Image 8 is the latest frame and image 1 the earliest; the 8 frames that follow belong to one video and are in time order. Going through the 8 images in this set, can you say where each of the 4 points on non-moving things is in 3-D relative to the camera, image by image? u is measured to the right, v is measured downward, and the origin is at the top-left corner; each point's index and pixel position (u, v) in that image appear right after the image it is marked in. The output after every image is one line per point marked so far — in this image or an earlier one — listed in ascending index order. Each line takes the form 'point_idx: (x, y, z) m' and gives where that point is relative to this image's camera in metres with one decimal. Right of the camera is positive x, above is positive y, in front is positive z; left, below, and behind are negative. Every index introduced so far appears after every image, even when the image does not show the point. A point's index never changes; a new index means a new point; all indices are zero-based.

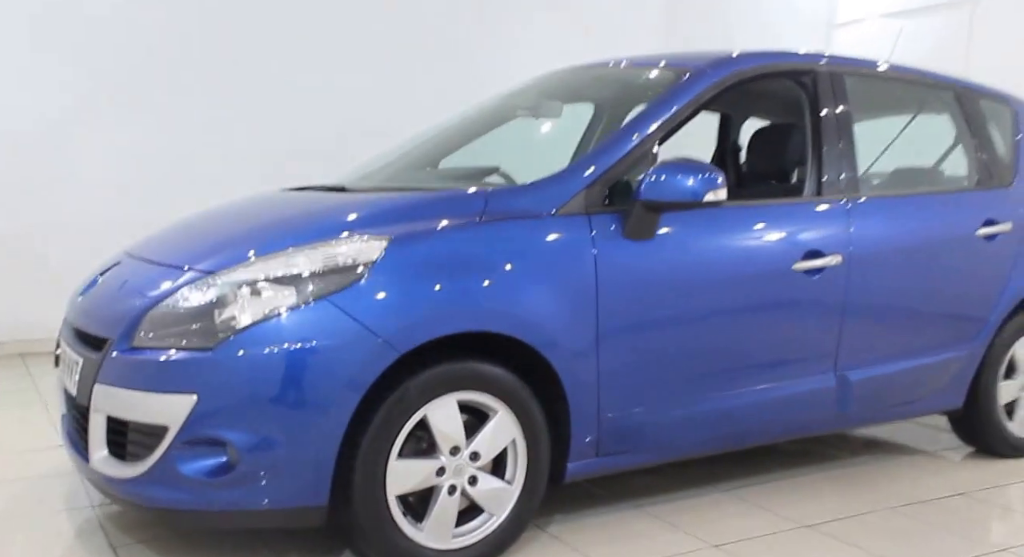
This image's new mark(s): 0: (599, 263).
0: (+0.2, 0.0, +2.3) m
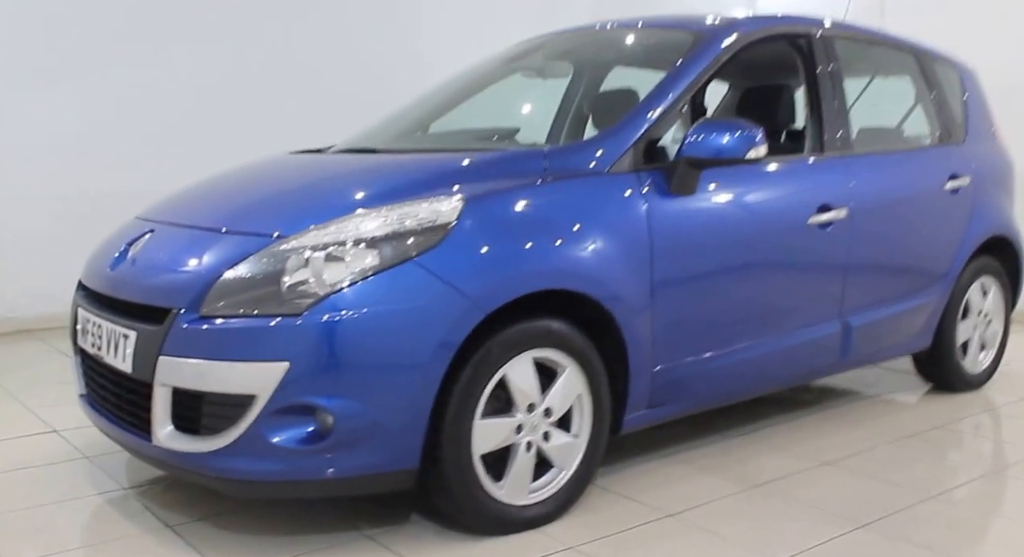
0: (+0.3, +0.1, +2.4) m
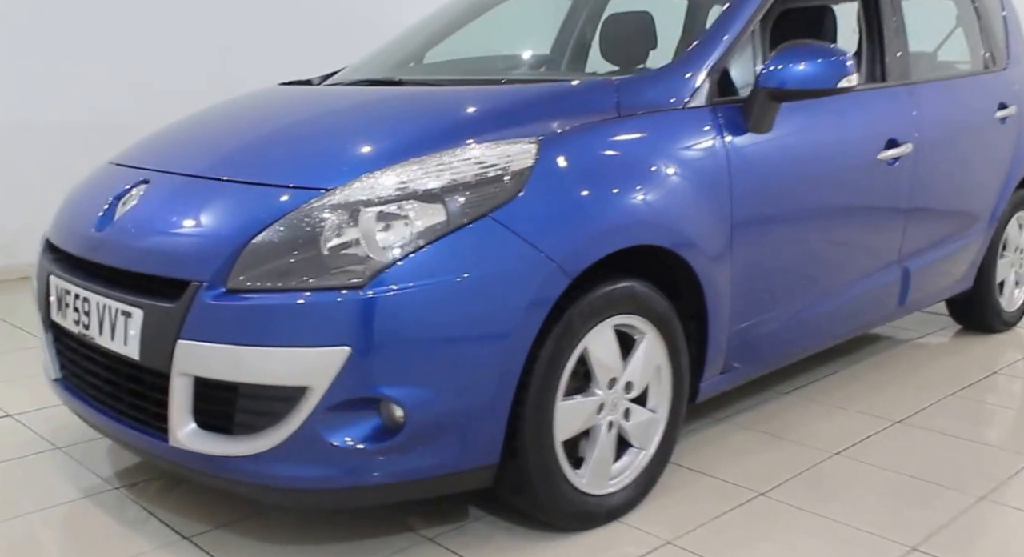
0: (+0.5, +0.2, +2.1) m
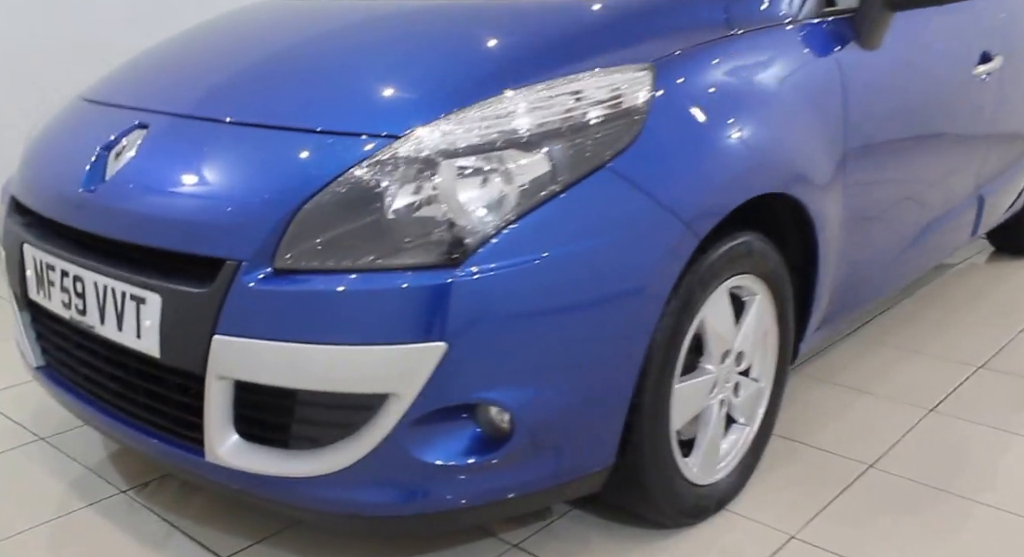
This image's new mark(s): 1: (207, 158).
0: (+0.6, +0.3, +1.7) m
1: (-0.4, +0.2, +1.4) m
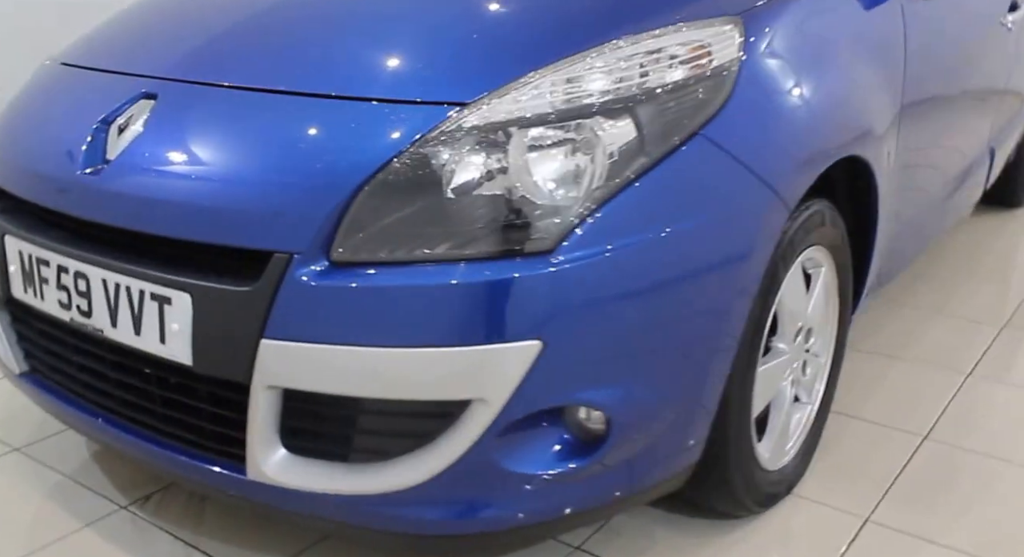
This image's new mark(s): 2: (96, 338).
0: (+0.6, +0.4, +1.6) m
1: (-0.3, +0.2, +1.2) m
2: (-0.6, -0.1, +1.4) m
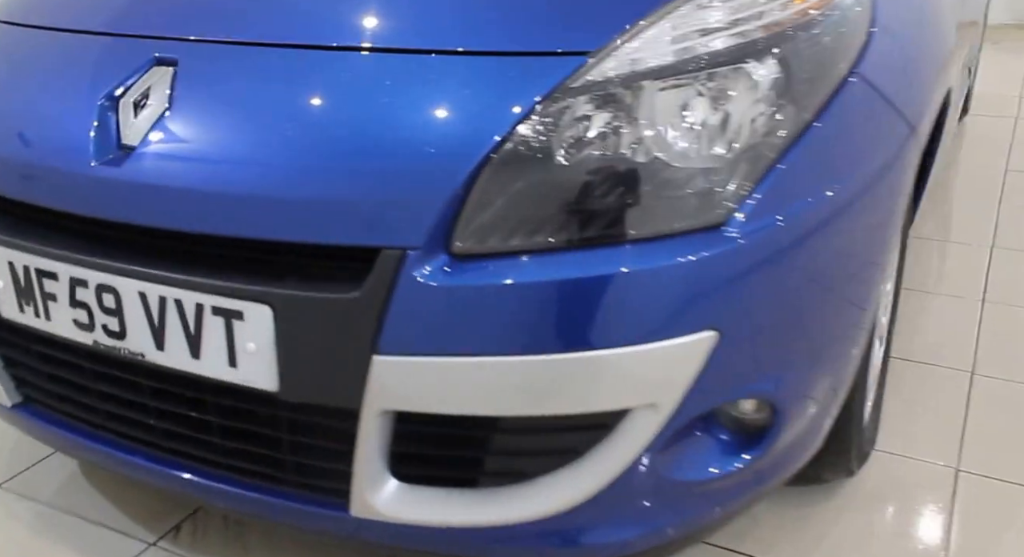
0: (+0.7, +0.5, +1.5) m
1: (-0.2, +0.2, +1.0) m
2: (-0.4, -0.1, +1.1) m
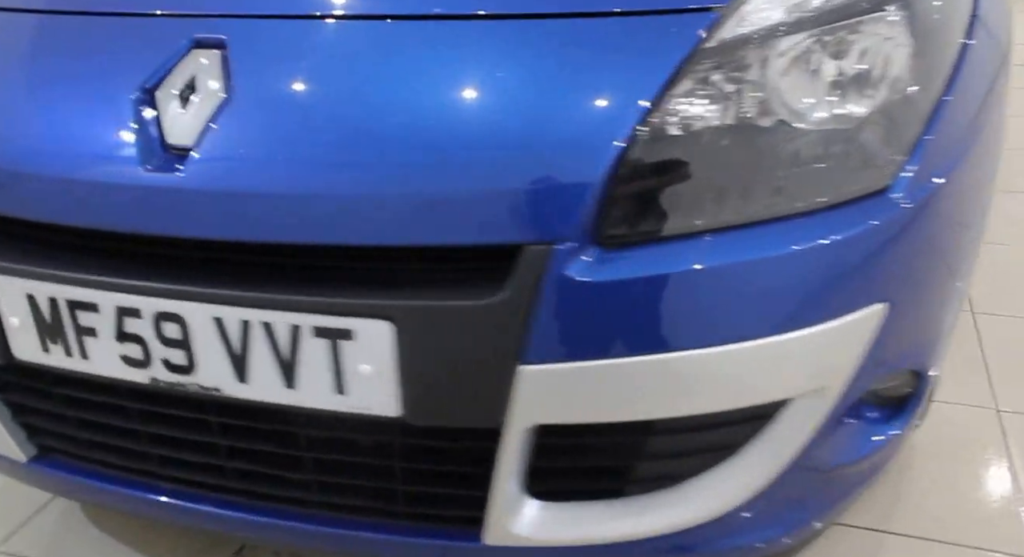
0: (+0.7, +0.6, +1.5) m
1: (-0.1, +0.2, +0.9) m
2: (-0.3, -0.1, +1.0) m
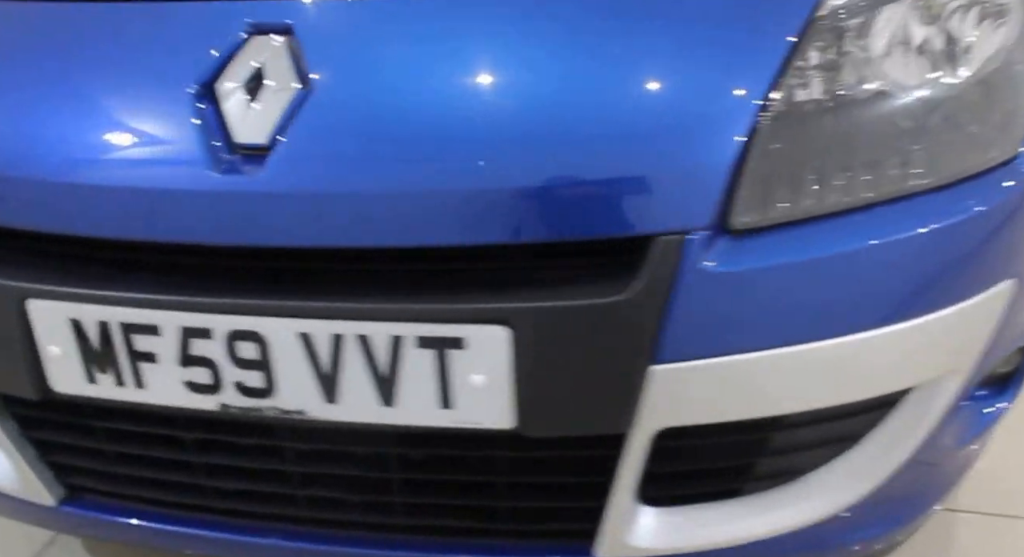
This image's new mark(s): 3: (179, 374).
0: (+0.7, +0.6, +1.5) m
1: (0.0, +0.2, +0.8) m
2: (-0.2, -0.1, +0.9) m
3: (-0.3, -0.1, +0.9) m
